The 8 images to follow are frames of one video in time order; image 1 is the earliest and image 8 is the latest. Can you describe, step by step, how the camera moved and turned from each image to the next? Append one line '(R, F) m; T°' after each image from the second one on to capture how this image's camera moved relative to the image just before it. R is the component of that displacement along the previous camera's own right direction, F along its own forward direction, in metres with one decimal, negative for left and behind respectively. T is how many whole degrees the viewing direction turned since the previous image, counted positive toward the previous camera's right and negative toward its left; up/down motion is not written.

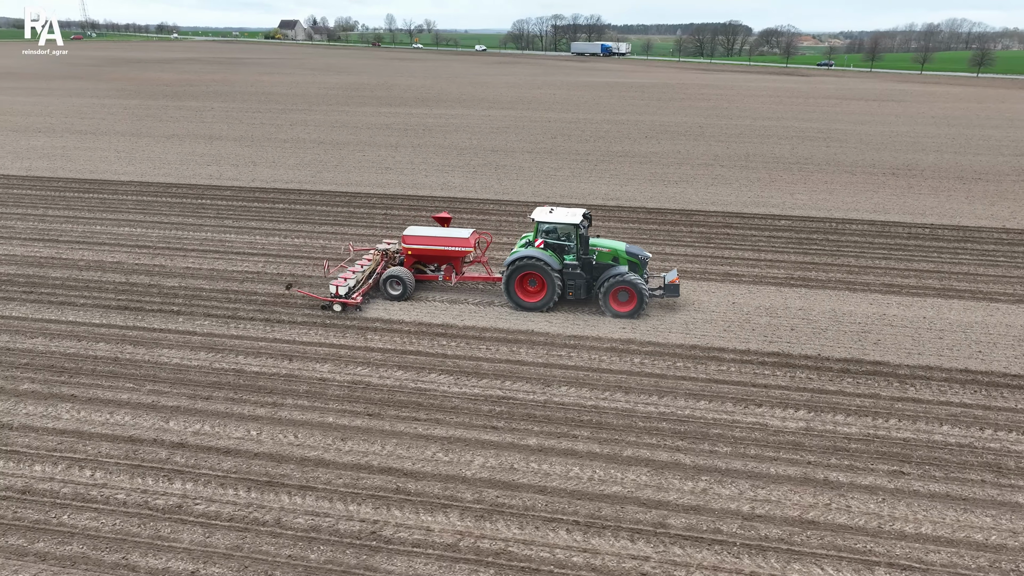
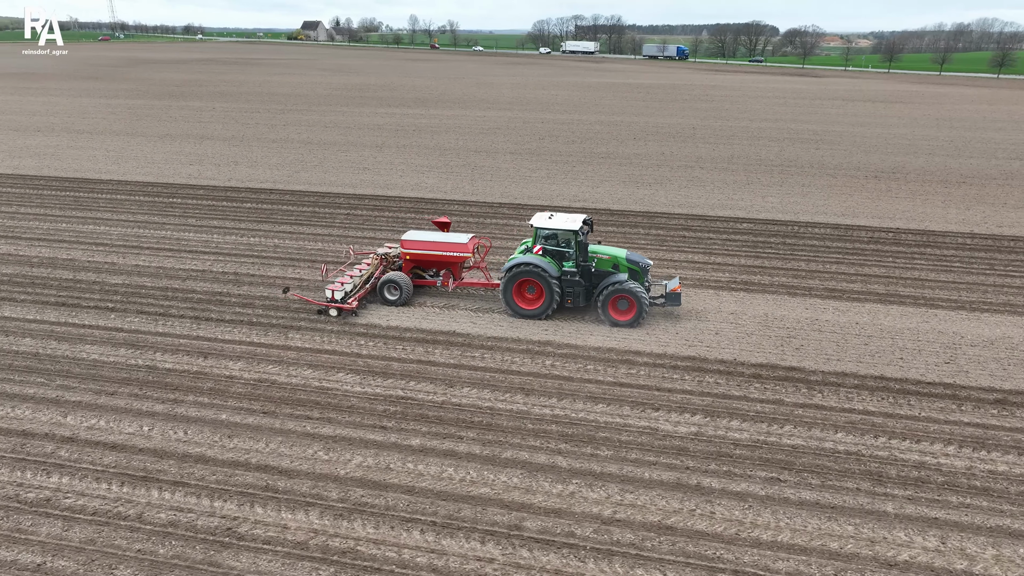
(+1.6, 0.0) m; -2°
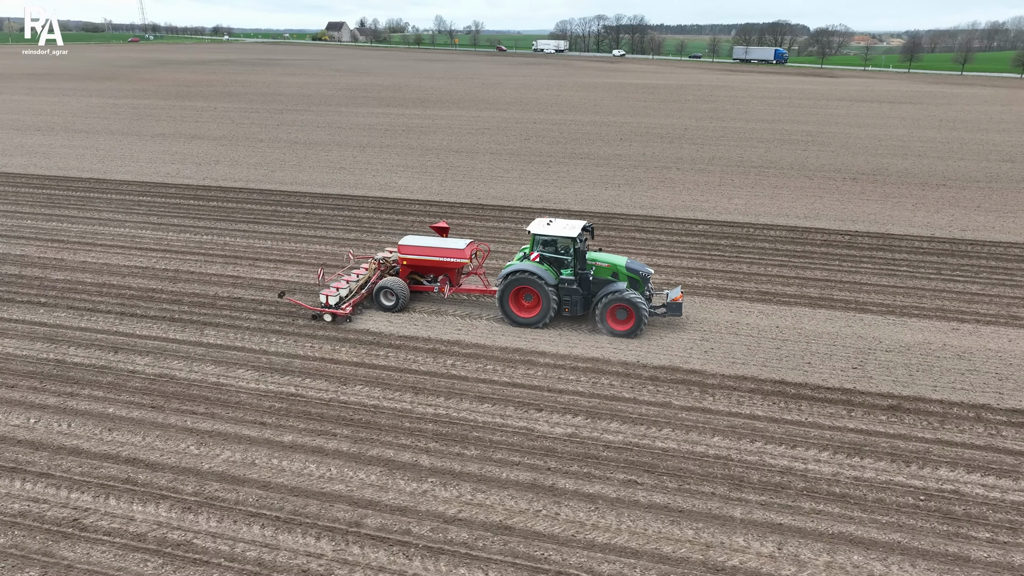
(+1.7, 0.0) m; -2°
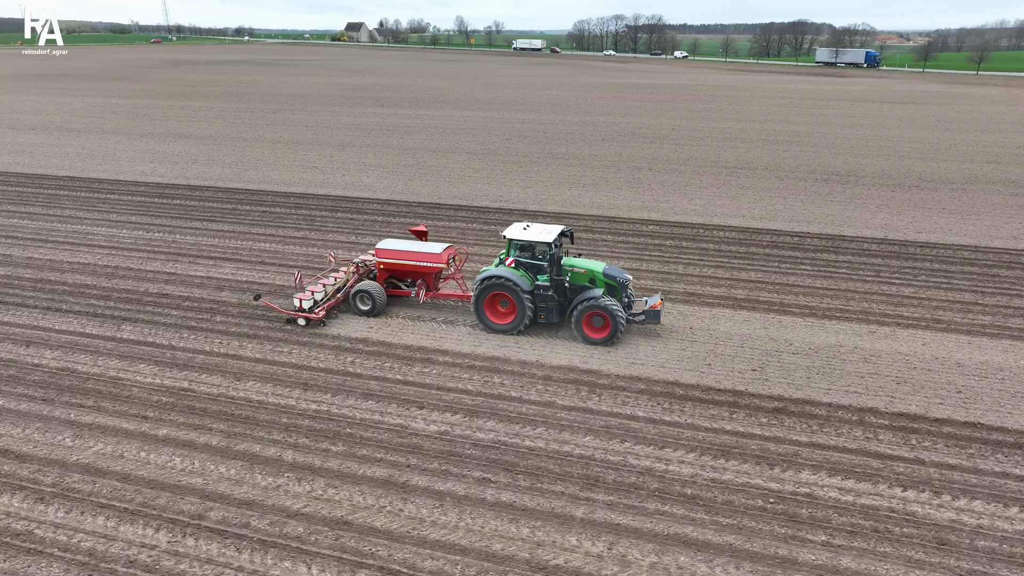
(+1.7, 0.0) m; -2°
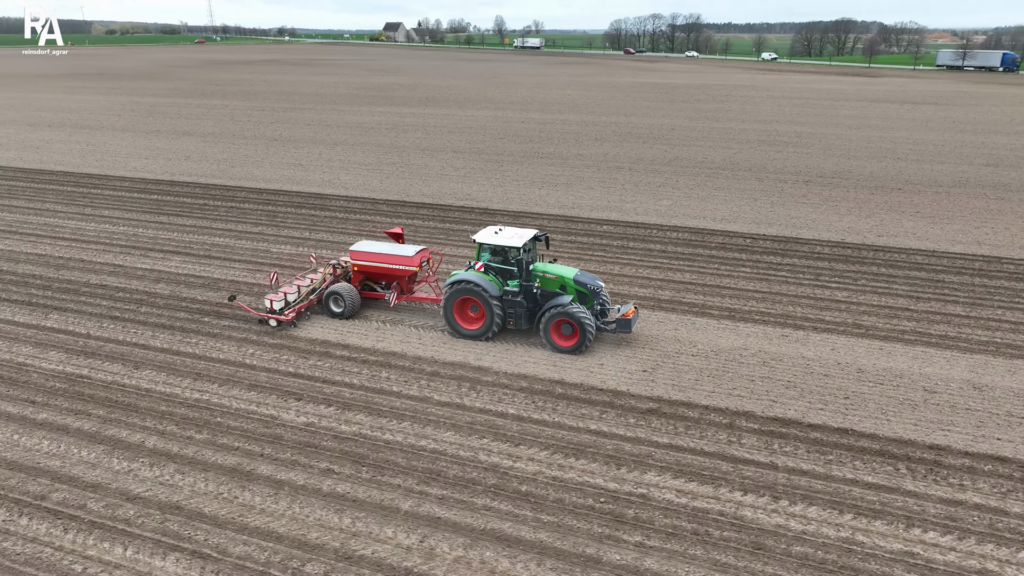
(+2.0, 0.0) m; -3°
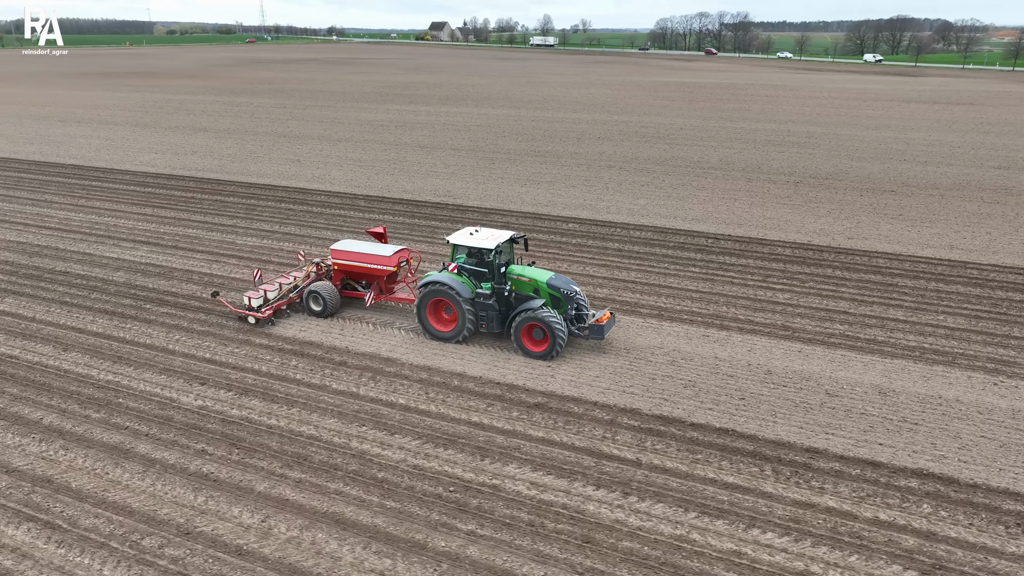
(+1.9, -0.1) m; -3°
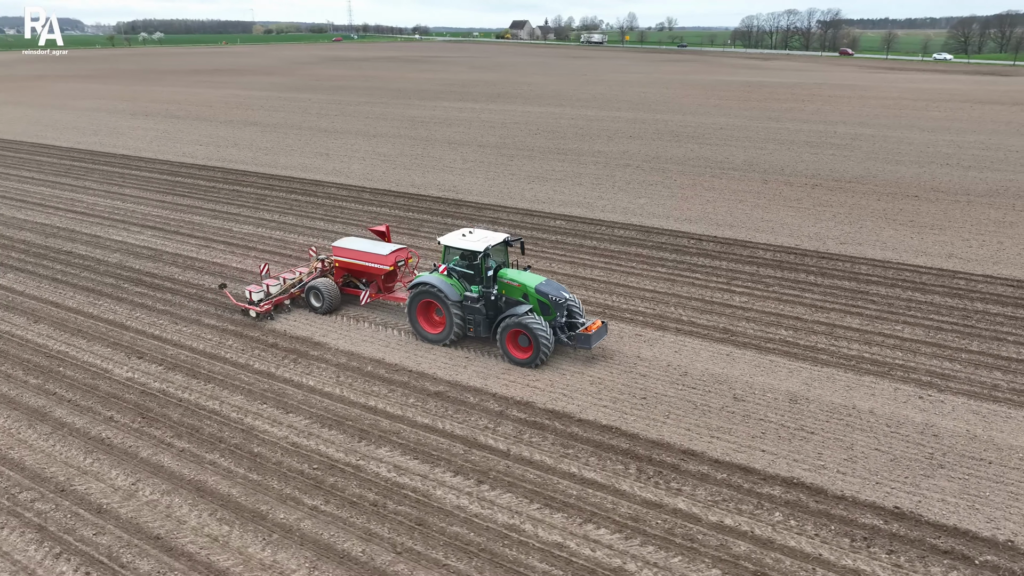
(+2.2, 0.0) m; -6°
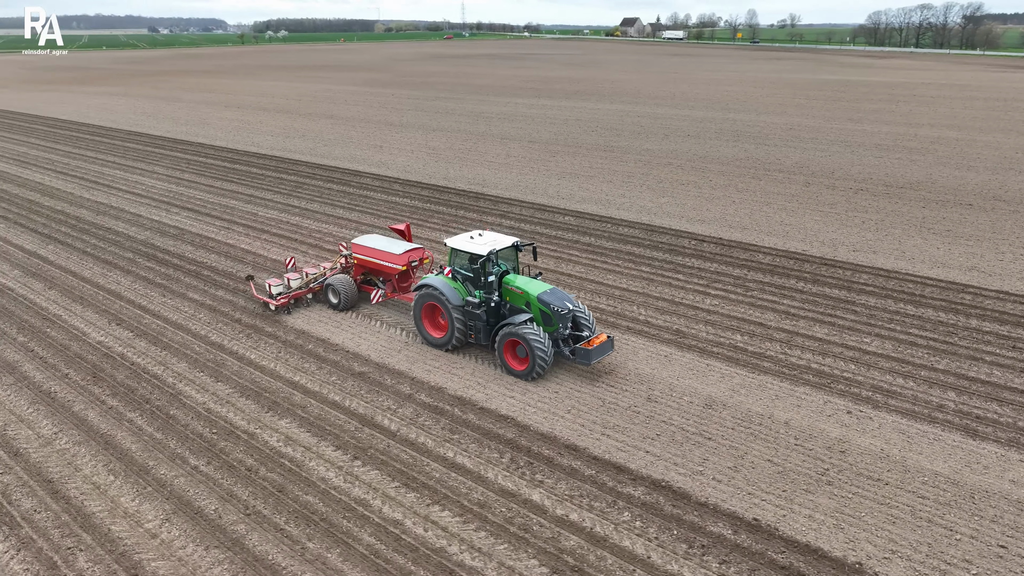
(+2.3, 0.0) m; -8°
